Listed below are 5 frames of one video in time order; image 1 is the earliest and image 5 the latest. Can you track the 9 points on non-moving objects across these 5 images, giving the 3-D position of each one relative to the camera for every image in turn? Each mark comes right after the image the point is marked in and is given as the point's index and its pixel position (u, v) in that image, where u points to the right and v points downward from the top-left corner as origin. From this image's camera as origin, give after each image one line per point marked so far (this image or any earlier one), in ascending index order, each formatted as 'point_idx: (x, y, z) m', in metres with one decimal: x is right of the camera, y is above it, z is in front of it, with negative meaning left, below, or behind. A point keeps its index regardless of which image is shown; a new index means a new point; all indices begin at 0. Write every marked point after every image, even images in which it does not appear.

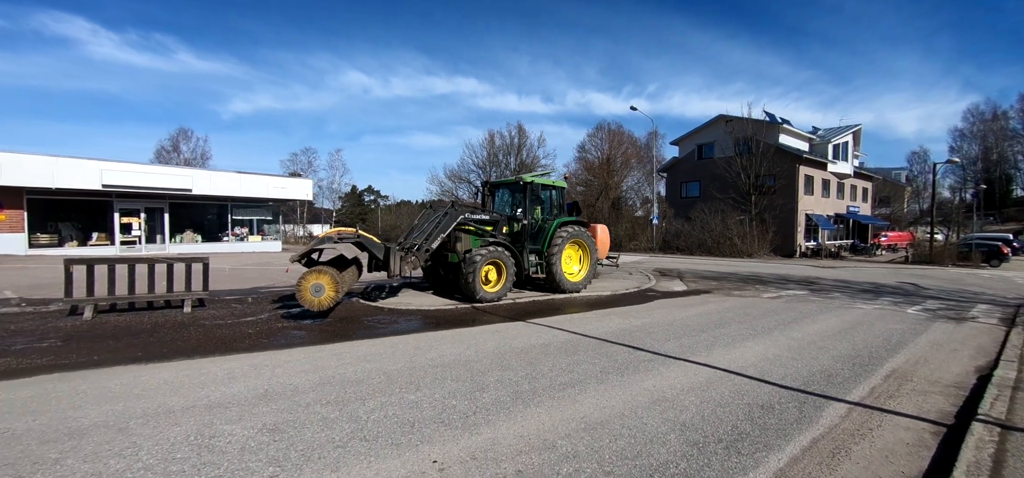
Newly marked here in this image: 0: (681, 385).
0: (+1.7, -1.5, +4.6) m
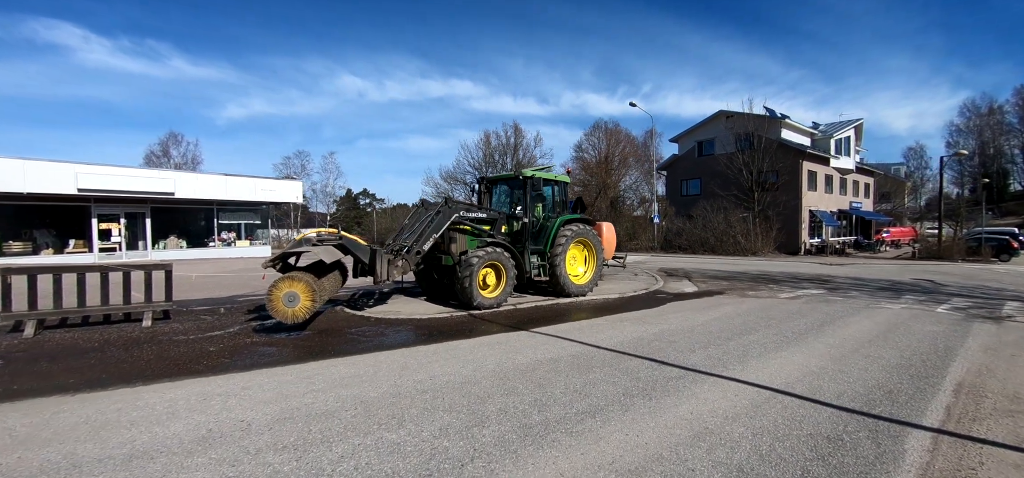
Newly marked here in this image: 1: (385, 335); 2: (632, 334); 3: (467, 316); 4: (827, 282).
0: (+1.7, -1.4, +3.8) m
1: (-1.8, -1.3, +6.5) m
2: (+1.7, -1.3, +6.4) m
3: (-0.7, -1.3, +7.5) m
4: (+10.2, -1.4, +15.0) m
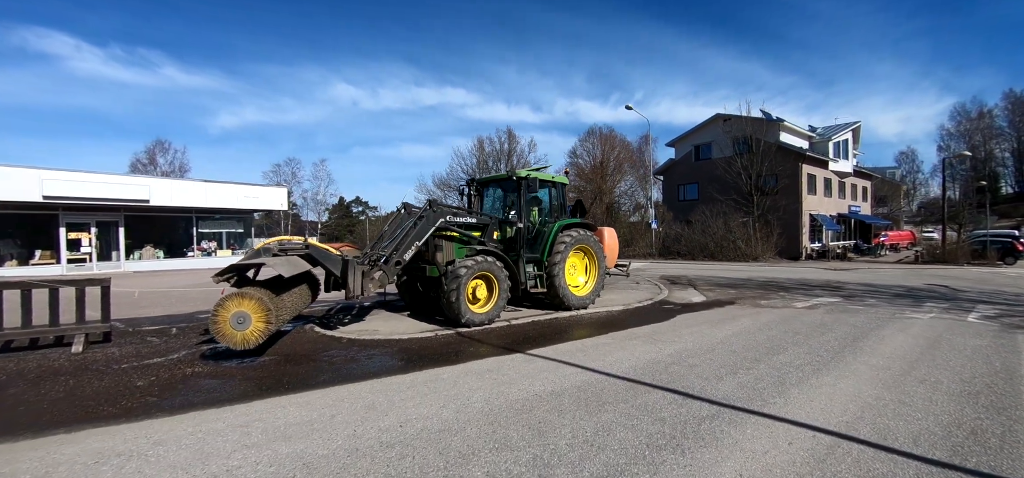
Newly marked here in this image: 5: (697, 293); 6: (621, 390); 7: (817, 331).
0: (+1.7, -1.4, +2.9) m
1: (-1.8, -1.4, +5.5) m
2: (+1.6, -1.4, +5.5) m
3: (-0.8, -1.4, +6.5) m
4: (+10.0, -1.5, +14.2) m
5: (+4.9, -1.4, +12.4) m
6: (+1.0, -1.4, +4.3) m
7: (+4.9, -1.5, +7.4) m
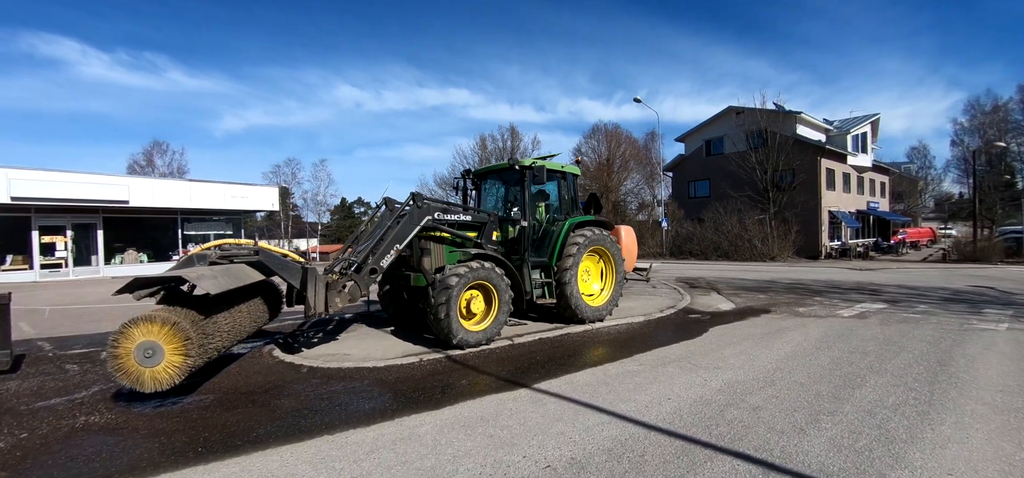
0: (+1.7, -1.4, +1.6) m
1: (-1.8, -1.5, +4.3) m
2: (+1.6, -1.4, +4.2) m
3: (-0.8, -1.4, +5.3) m
4: (+10.2, -1.5, +12.8) m
5: (+5.0, -1.4, +11.1) m
6: (+1.0, -1.4, +3.0) m
7: (+4.9, -1.5, +6.1) m
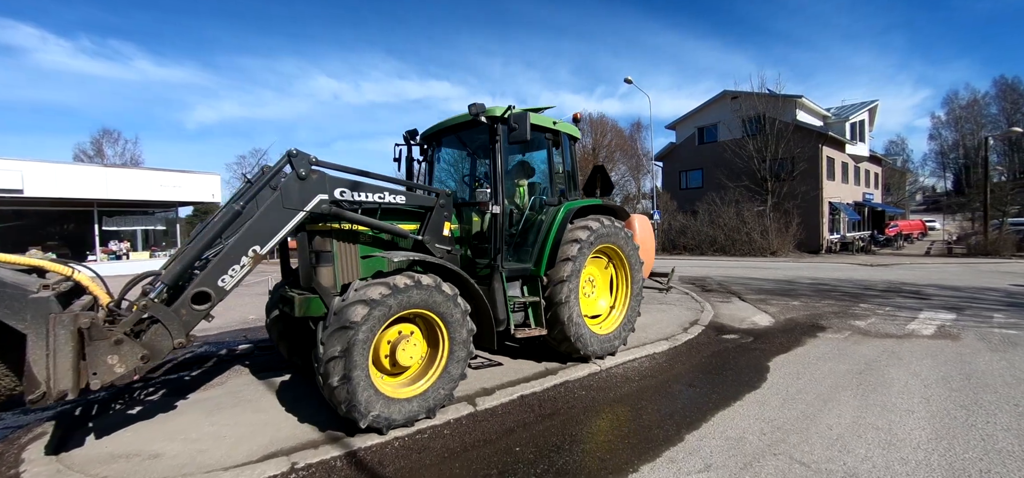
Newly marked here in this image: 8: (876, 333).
0: (+1.5, -1.5, -0.8) m
1: (-2.0, -1.5, +1.7) m
2: (+1.4, -1.4, +1.8) m
3: (-1.0, -1.4, +2.8) m
4: (+9.6, -1.3, +10.7) m
5: (+4.5, -1.3, +8.8) m
6: (+0.8, -1.4, +0.6) m
7: (+4.6, -1.4, +3.8) m
8: (+5.4, -1.4, +6.9) m
